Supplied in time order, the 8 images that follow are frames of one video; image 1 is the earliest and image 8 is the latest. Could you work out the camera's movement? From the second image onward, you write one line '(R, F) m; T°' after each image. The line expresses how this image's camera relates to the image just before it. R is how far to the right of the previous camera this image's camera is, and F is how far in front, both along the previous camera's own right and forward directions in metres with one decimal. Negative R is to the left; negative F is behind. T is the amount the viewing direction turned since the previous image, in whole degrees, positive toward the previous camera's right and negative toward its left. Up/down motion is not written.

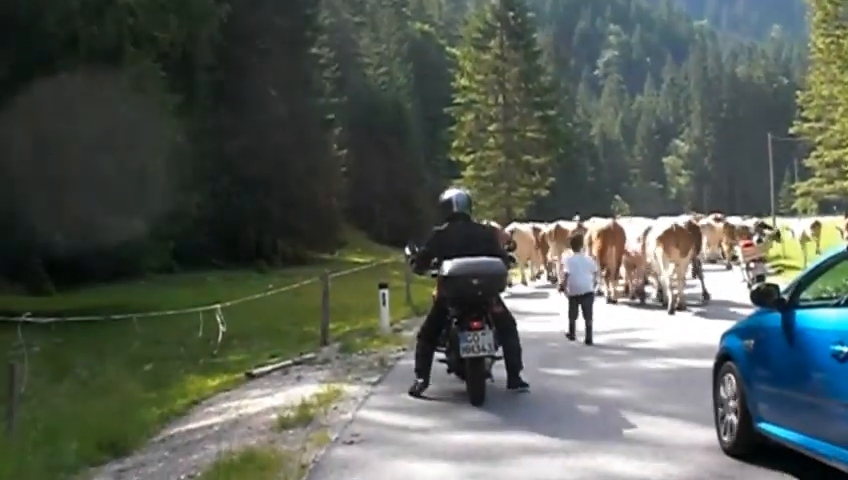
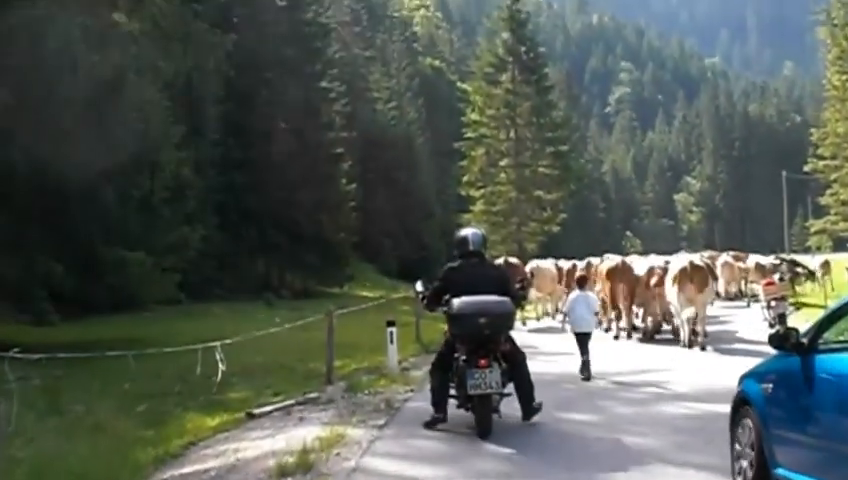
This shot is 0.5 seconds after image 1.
(0.0, +0.5) m; -1°
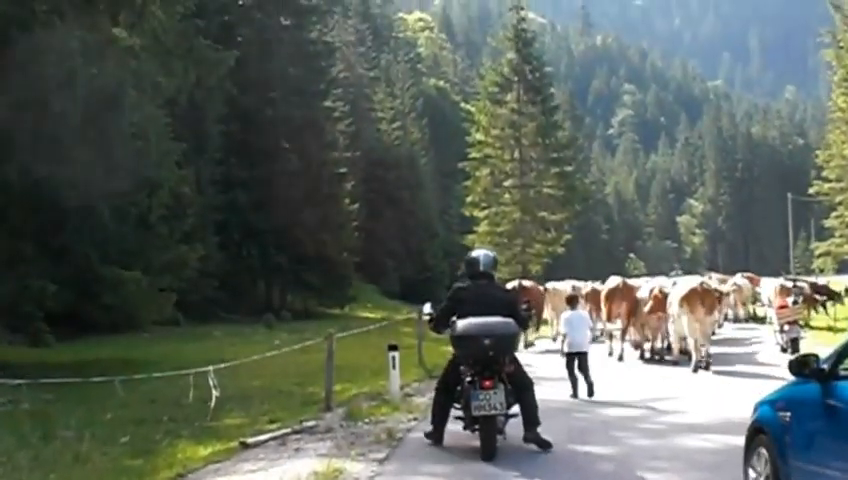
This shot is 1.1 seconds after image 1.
(0.0, +0.7) m; 0°
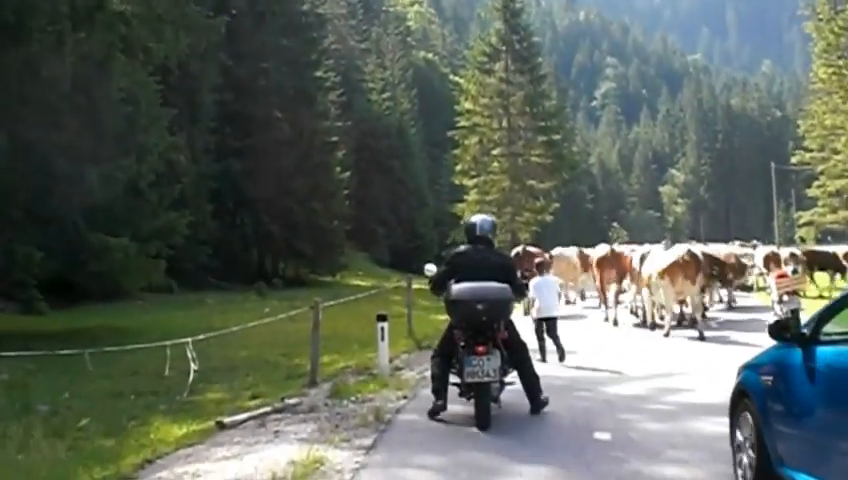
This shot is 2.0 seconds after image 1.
(0.0, +1.0) m; +1°
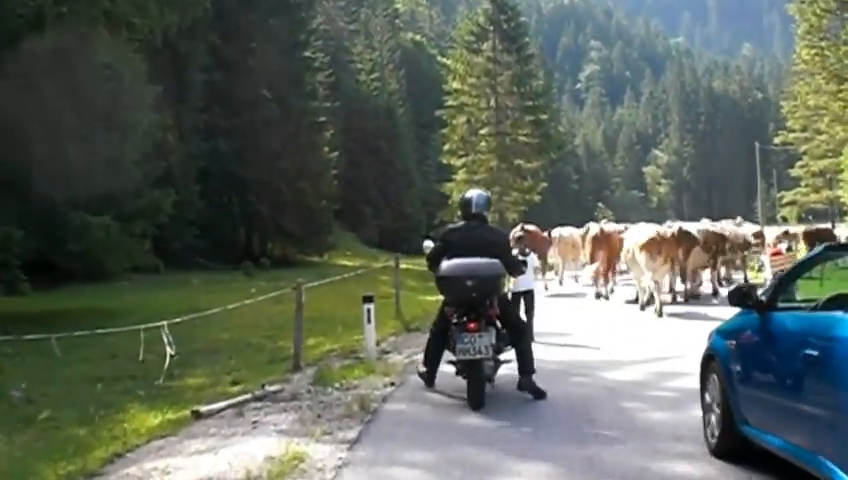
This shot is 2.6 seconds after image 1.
(0.0, +0.7) m; +1°
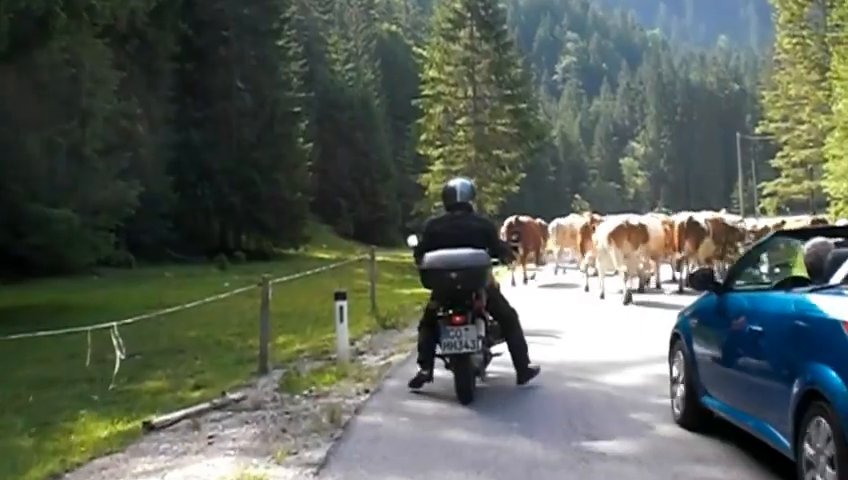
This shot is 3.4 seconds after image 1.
(0.0, +1.1) m; +2°
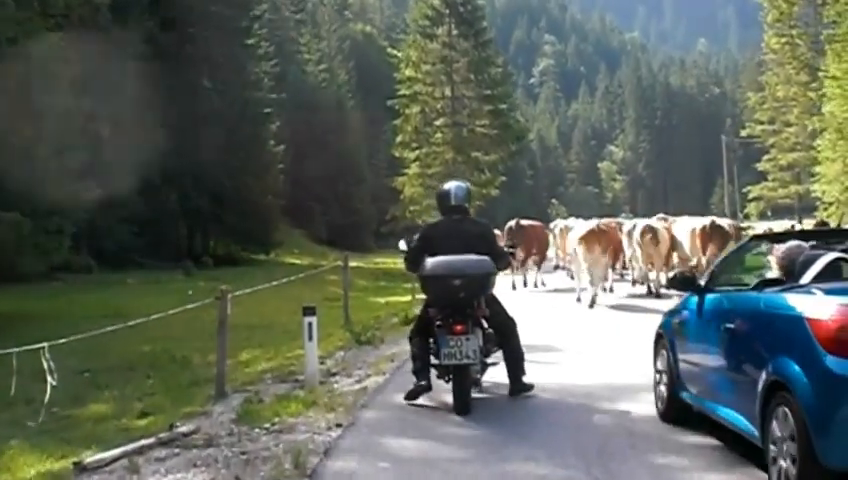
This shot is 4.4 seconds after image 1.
(-0.1, +1.5) m; +2°
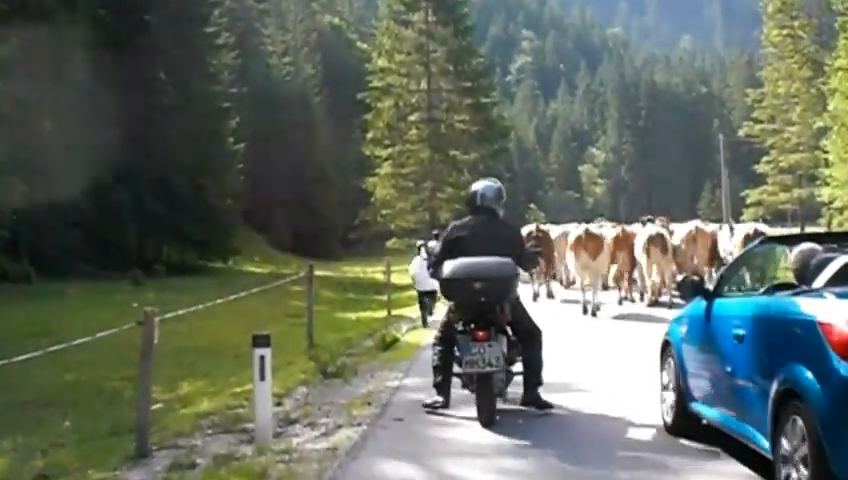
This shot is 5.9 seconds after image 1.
(-0.2, +2.8) m; +2°
